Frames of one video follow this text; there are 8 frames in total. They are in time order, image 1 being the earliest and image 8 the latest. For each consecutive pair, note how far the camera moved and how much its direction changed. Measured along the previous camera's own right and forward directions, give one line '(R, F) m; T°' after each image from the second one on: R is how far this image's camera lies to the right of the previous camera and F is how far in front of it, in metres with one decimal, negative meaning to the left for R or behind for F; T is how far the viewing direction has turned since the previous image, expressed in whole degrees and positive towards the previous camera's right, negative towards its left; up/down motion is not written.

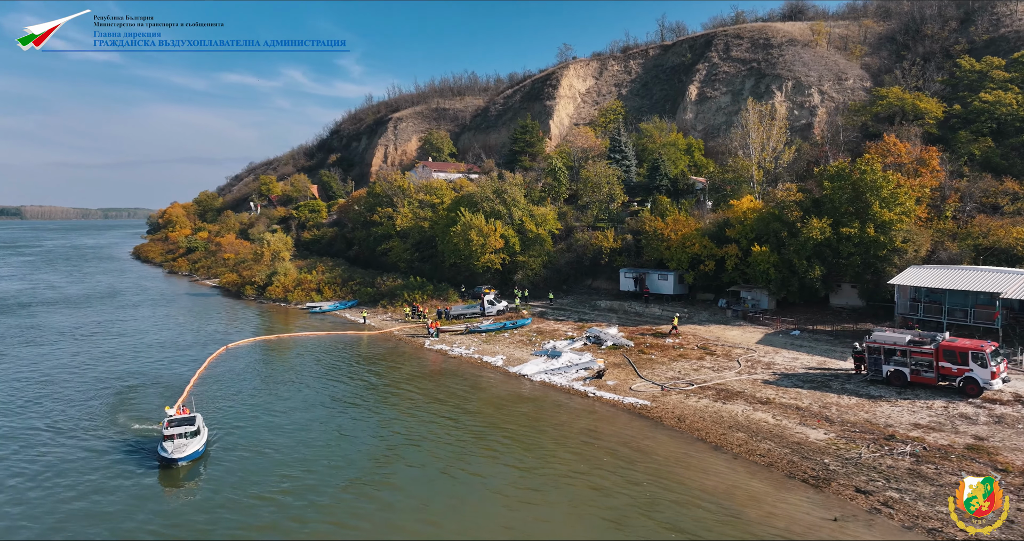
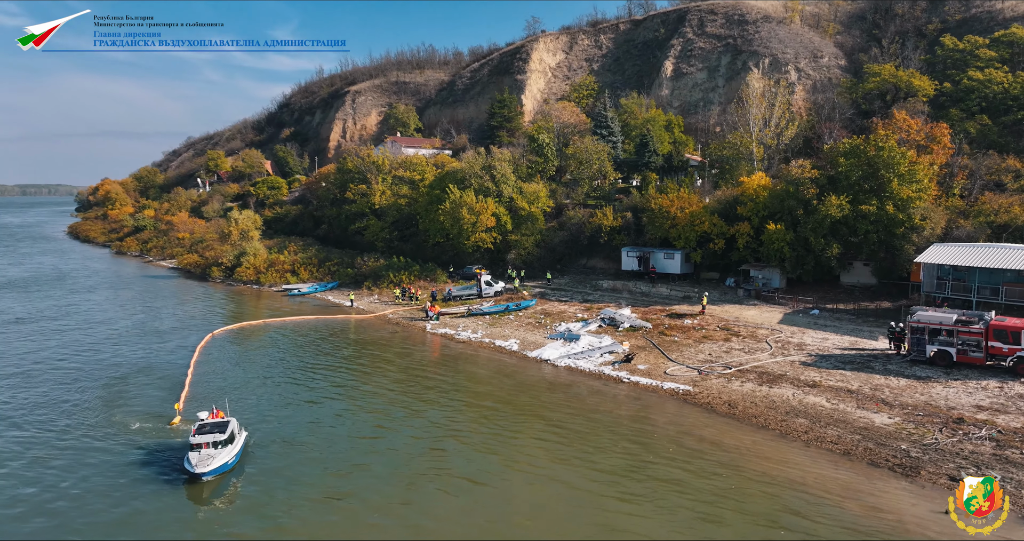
(-3.7, +2.0) m; +5°
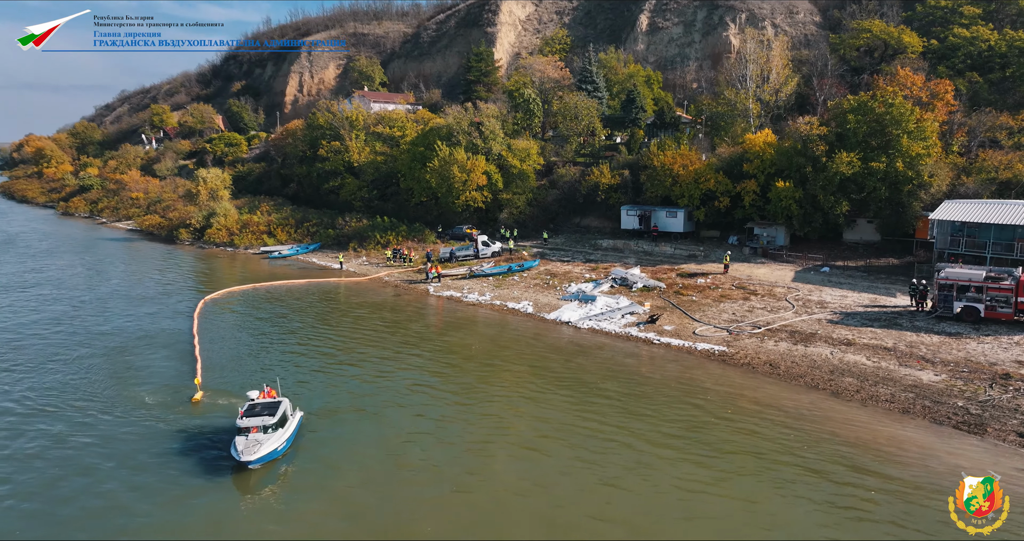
(-3.4, +1.2) m; +4°
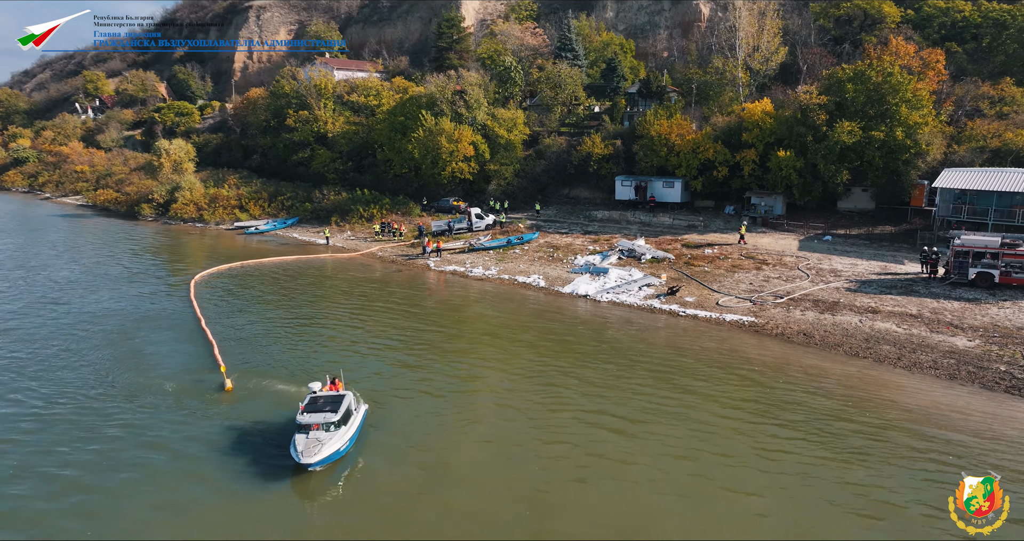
(-3.4, +0.9) m; +5°
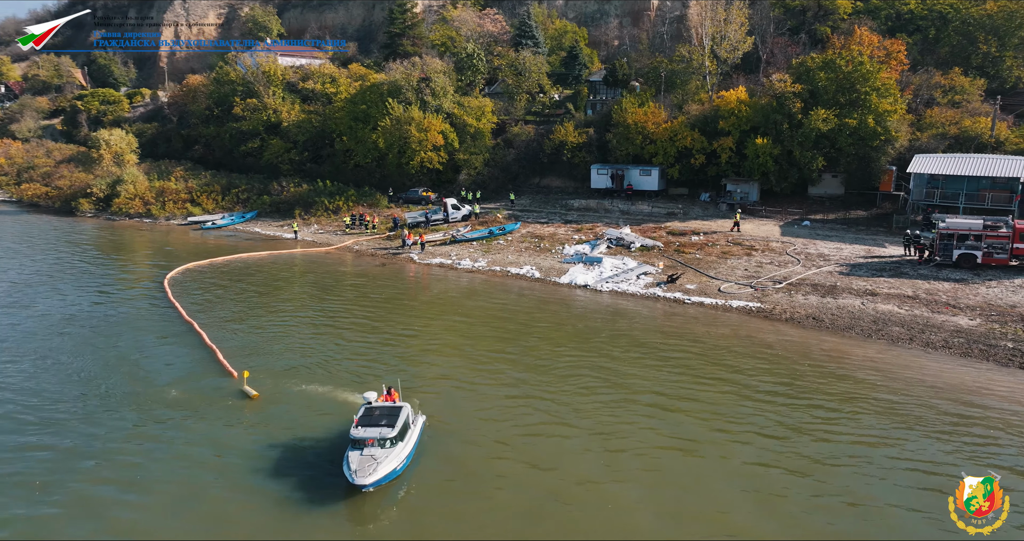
(-3.3, +0.8) m; +6°
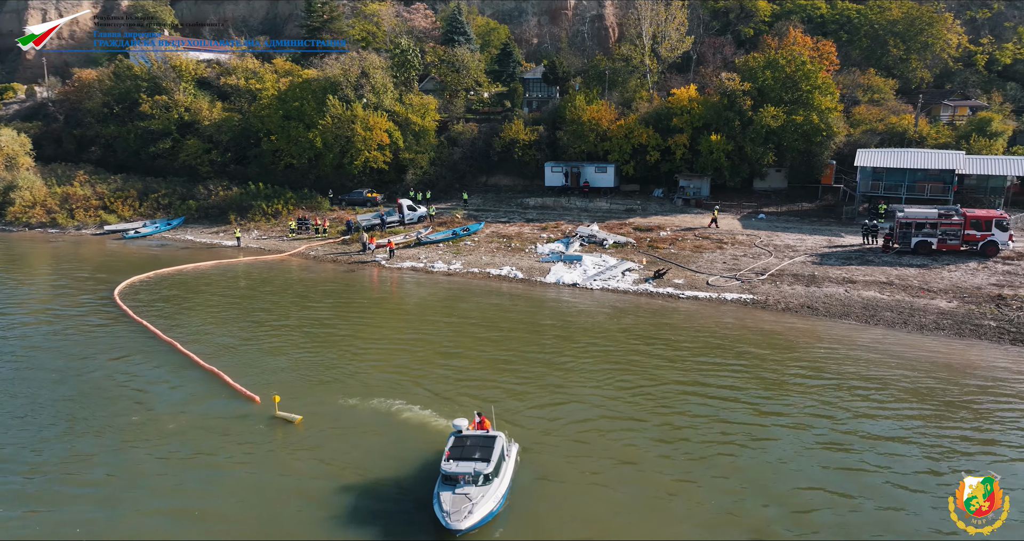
(-4.6, +1.1) m; +9°
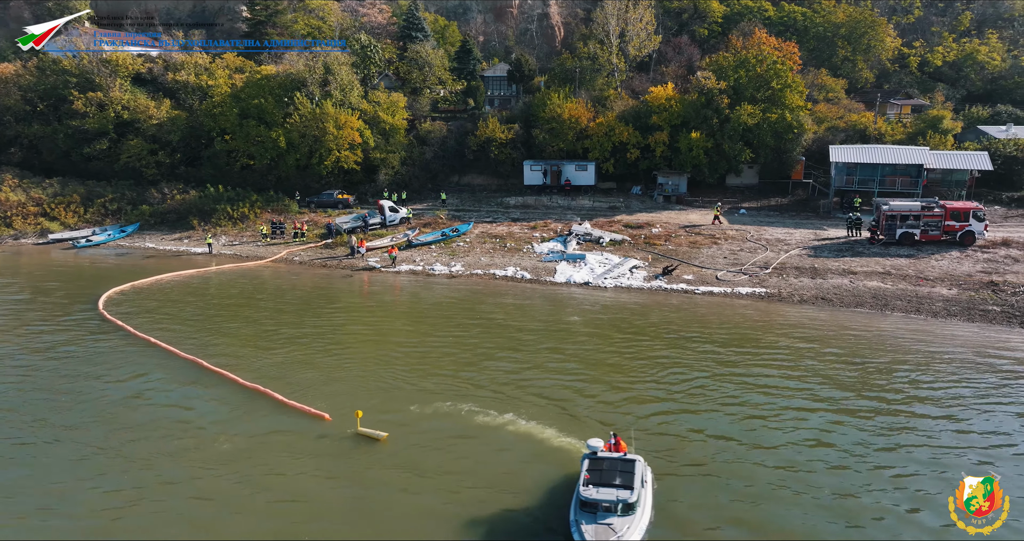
(-4.5, +0.9) m; +7°
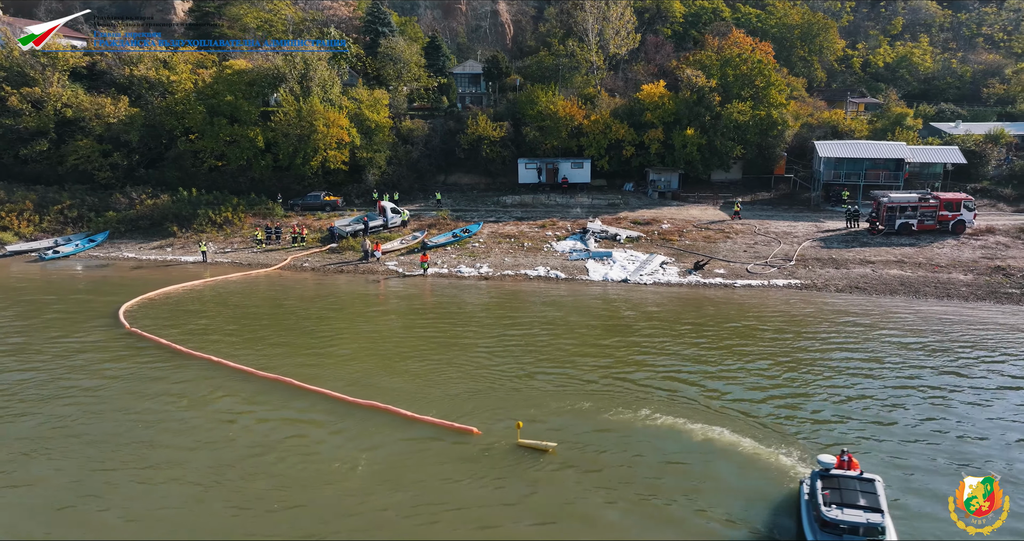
(-6.1, +1.1) m; +8°
